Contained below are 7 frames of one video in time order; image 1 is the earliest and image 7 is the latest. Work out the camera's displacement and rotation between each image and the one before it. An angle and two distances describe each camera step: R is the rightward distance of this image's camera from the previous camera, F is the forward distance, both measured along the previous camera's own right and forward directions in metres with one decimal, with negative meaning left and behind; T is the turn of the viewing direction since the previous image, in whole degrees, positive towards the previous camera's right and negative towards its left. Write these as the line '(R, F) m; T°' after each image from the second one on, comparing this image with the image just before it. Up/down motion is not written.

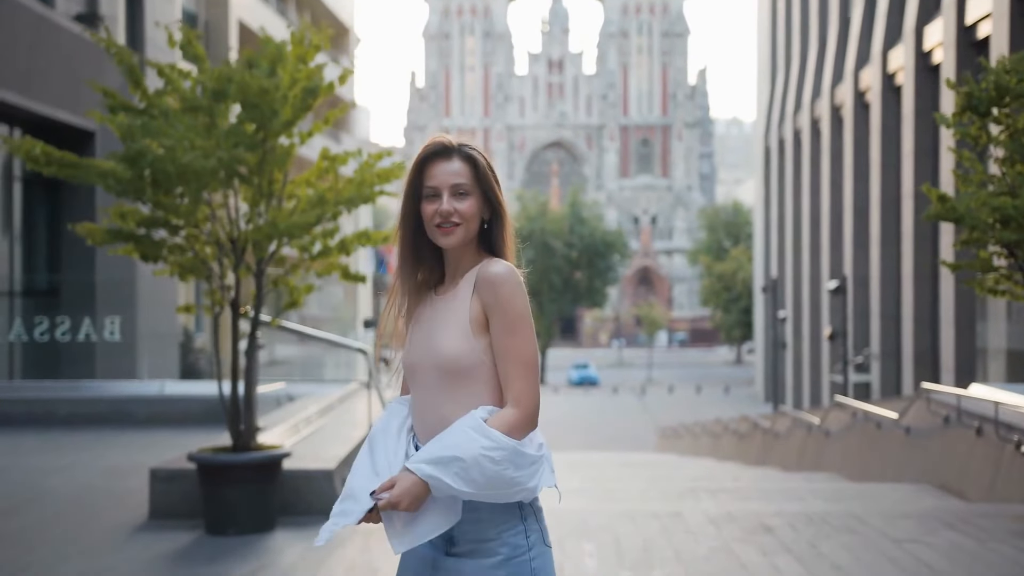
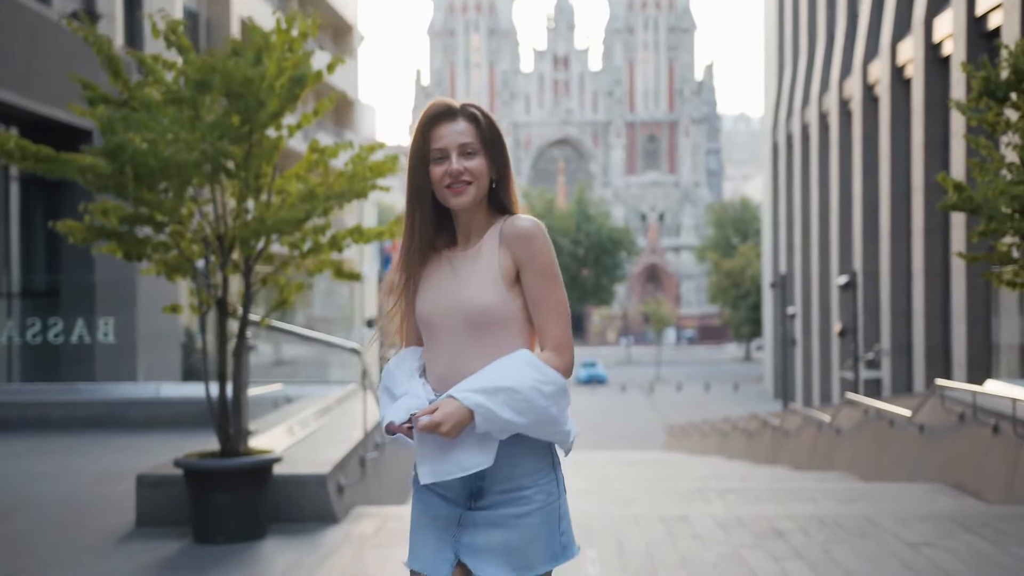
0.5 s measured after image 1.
(+0.1, +0.3) m; 0°
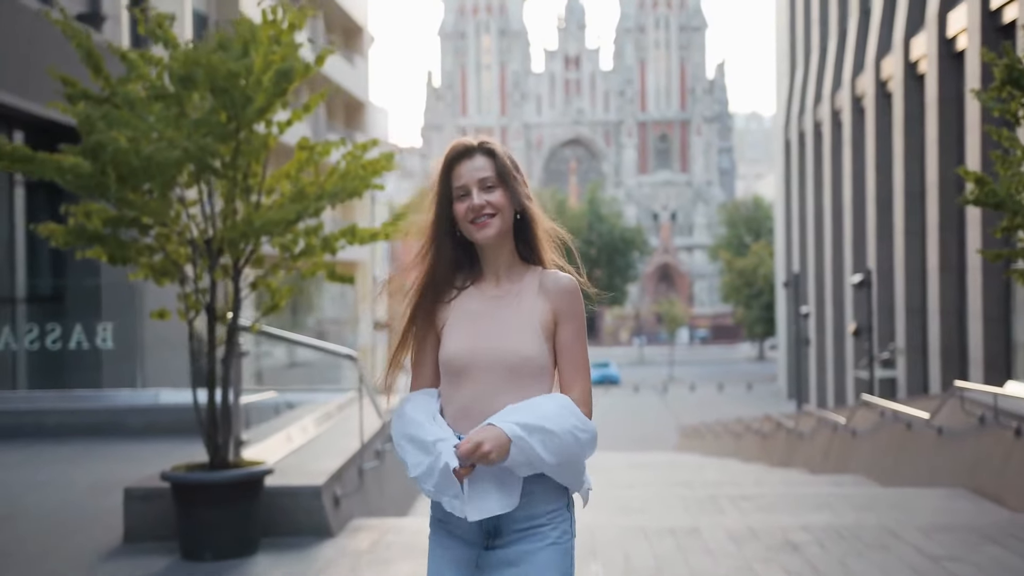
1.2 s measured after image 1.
(+0.1, +0.3) m; -1°
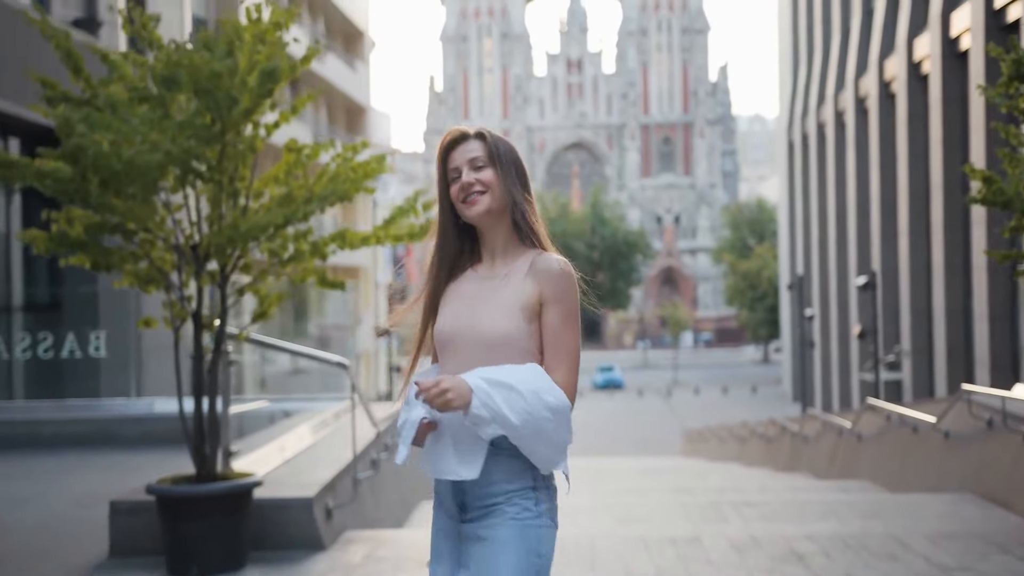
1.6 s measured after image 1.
(+0.1, +0.2) m; 0°
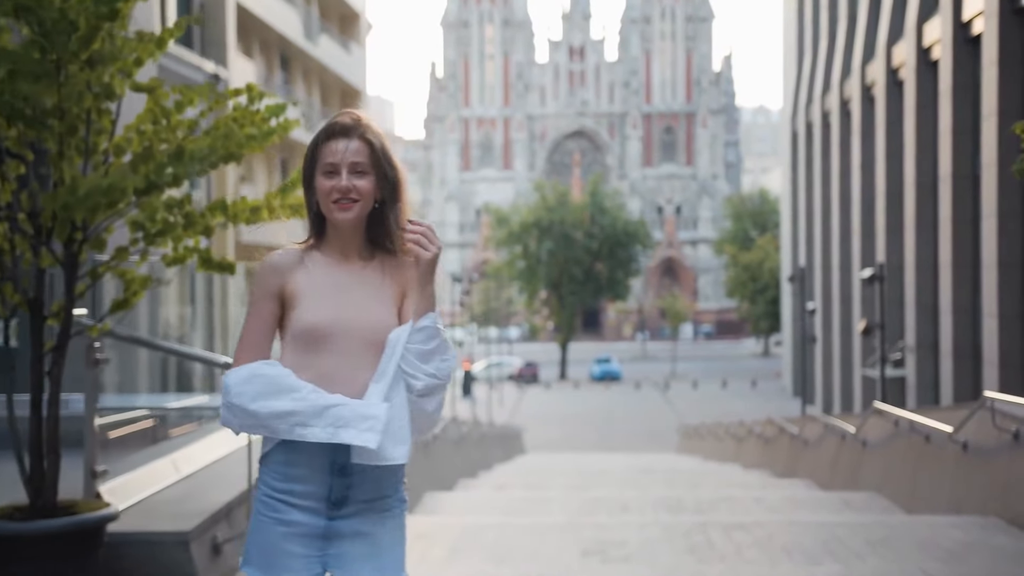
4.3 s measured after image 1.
(+0.4, +1.4) m; 0°
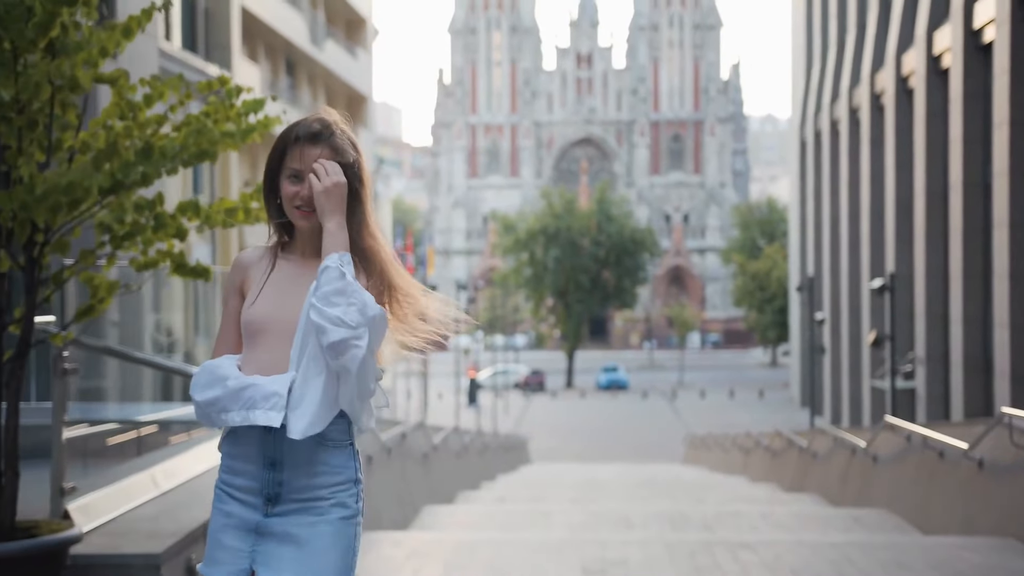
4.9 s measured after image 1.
(+0.1, +0.4) m; 0°
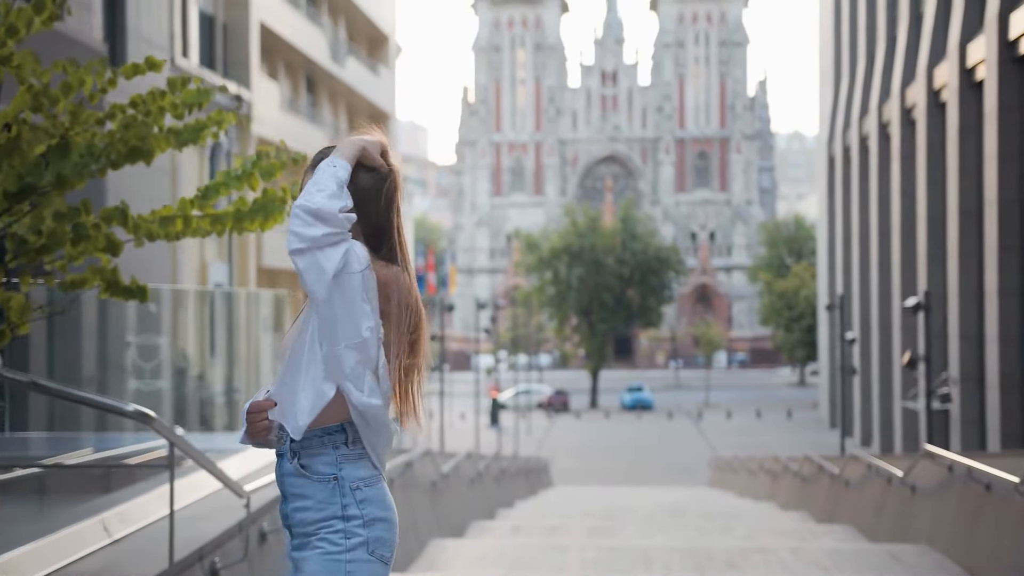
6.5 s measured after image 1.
(+0.2, +0.8) m; -1°
